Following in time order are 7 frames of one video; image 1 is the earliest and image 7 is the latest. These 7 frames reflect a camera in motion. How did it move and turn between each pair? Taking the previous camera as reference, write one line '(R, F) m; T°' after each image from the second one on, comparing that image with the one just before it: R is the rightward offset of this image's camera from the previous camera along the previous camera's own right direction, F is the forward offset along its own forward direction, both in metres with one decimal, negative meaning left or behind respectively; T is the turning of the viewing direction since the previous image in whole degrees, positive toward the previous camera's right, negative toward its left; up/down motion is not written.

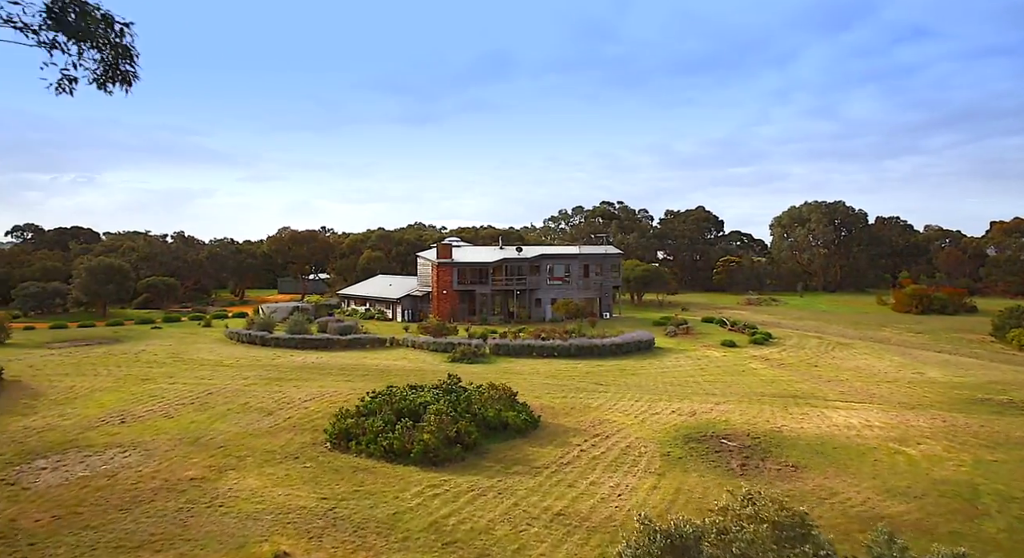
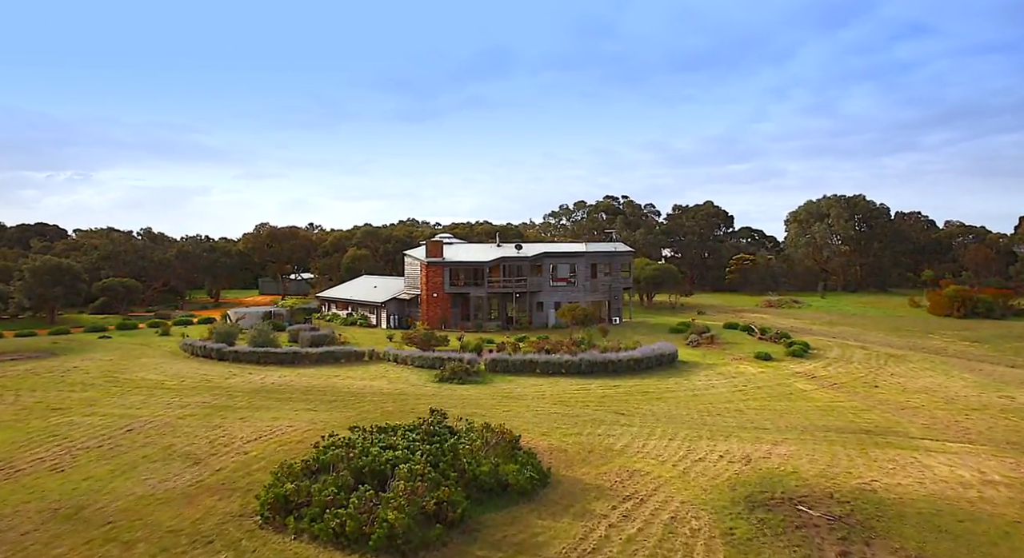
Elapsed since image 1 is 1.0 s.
(-0.1, +5.8) m; 0°
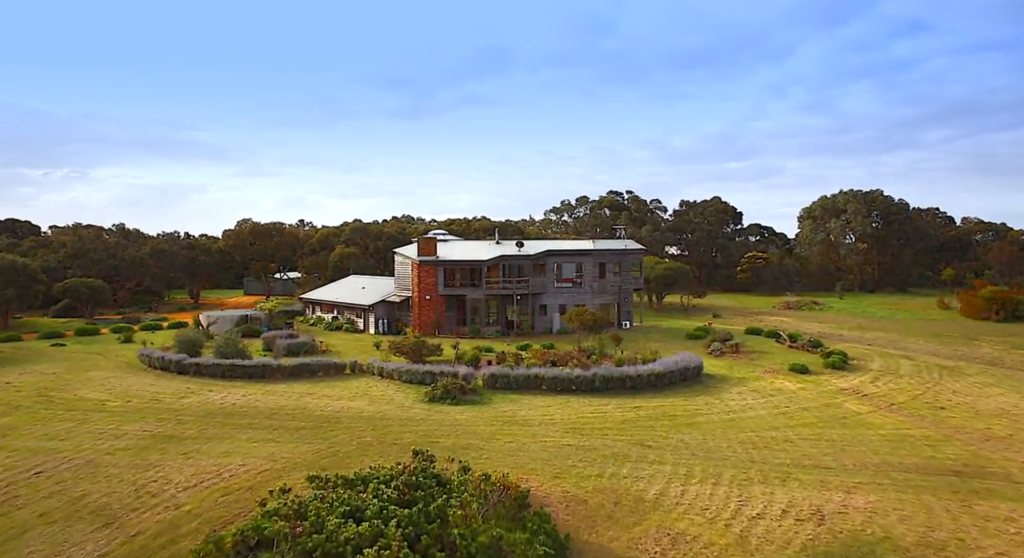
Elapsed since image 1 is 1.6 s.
(-0.2, +4.4) m; 0°
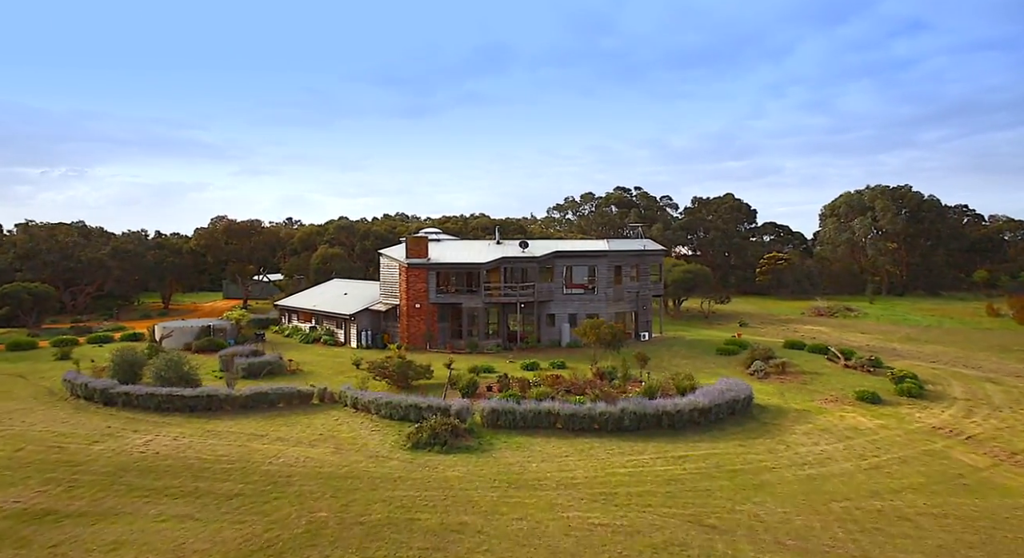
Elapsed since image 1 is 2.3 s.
(-0.2, +5.8) m; 0°
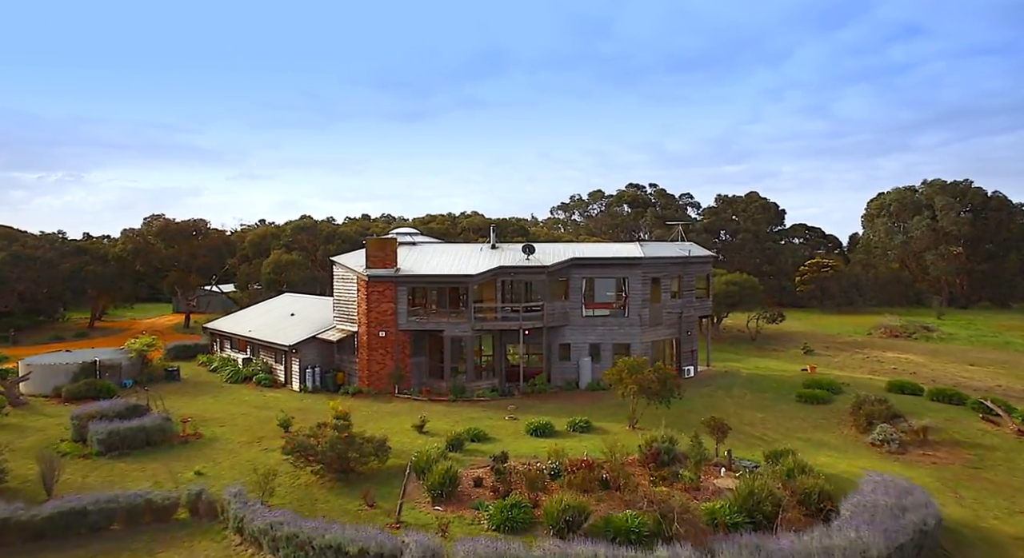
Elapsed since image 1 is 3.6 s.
(-0.1, +10.5) m; 0°
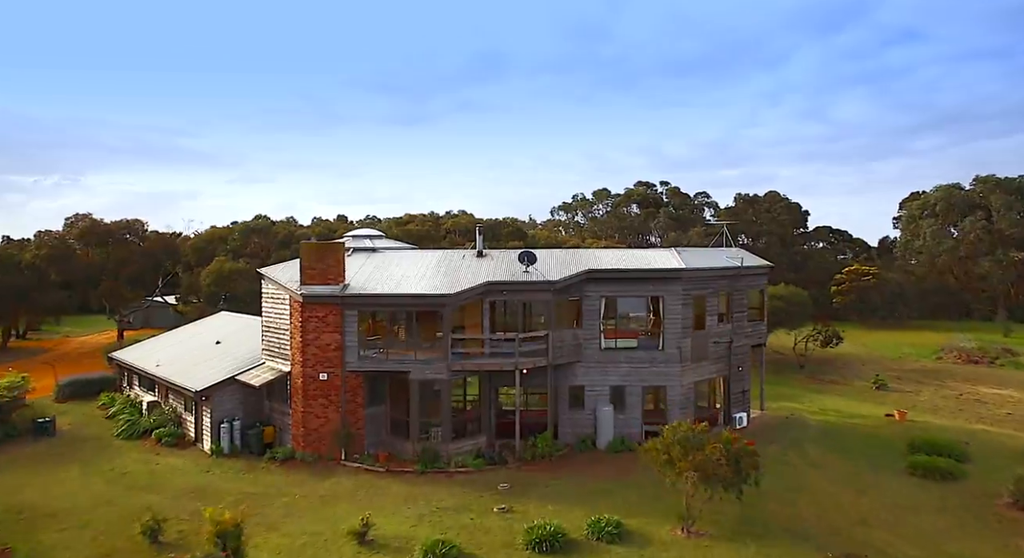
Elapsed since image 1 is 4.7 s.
(+0.1, +7.9) m; 0°
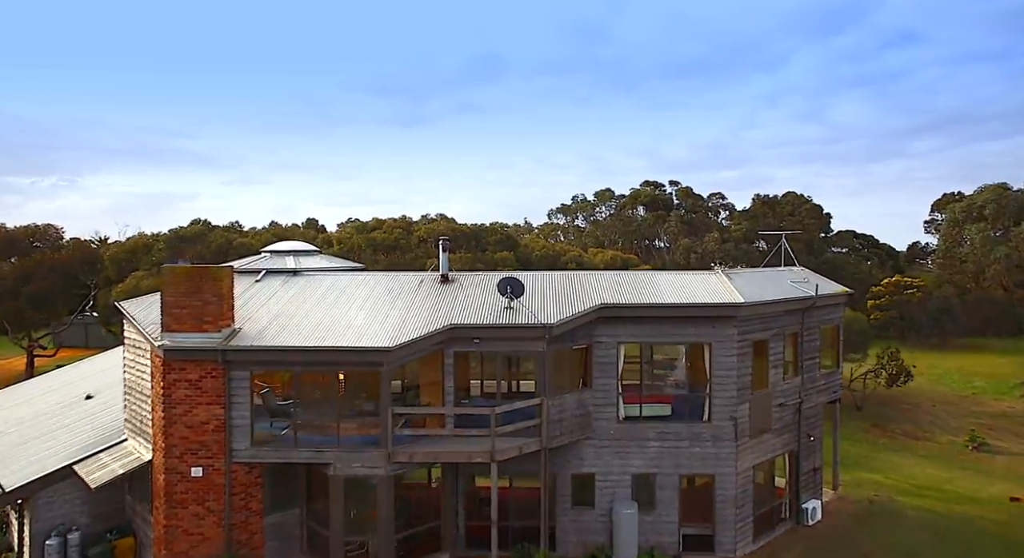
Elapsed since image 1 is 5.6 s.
(+0.4, +6.9) m; 0°
